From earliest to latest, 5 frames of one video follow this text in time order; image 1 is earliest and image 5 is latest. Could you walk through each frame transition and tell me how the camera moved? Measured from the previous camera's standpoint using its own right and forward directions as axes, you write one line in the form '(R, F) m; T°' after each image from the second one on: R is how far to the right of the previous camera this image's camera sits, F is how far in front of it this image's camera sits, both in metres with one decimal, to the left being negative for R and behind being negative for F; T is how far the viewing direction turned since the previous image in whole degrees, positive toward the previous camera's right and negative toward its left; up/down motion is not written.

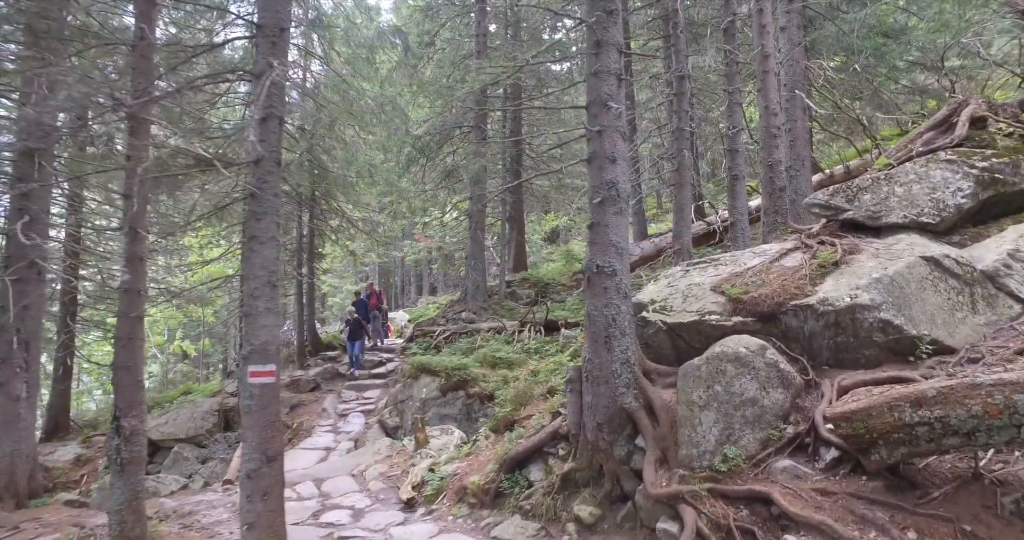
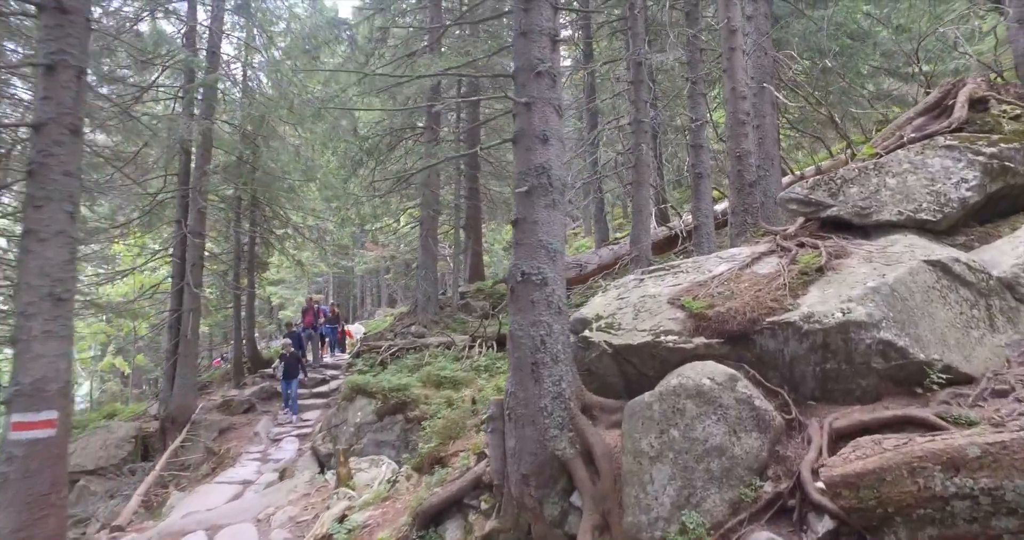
(+0.4, +1.1) m; +3°
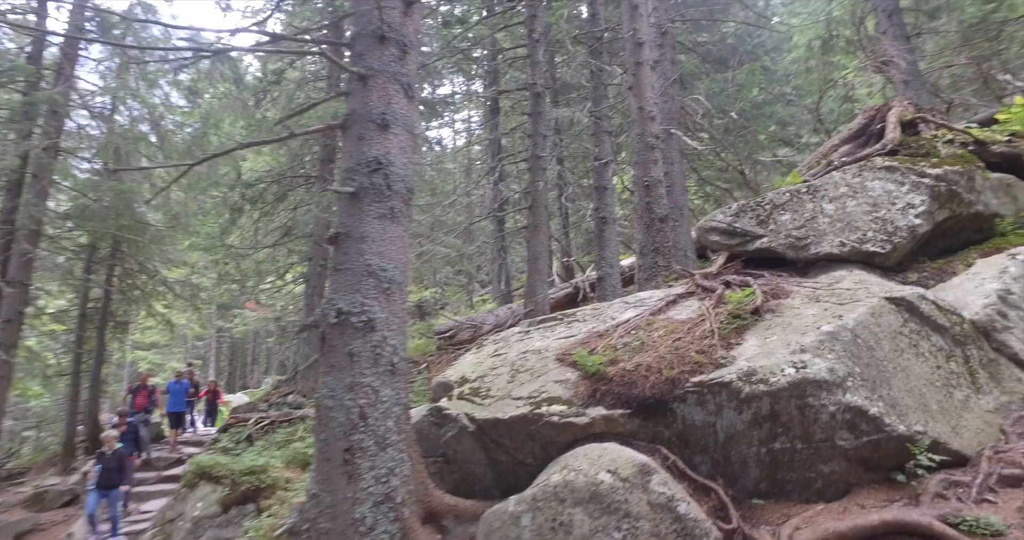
(+0.4, +1.3) m; +8°
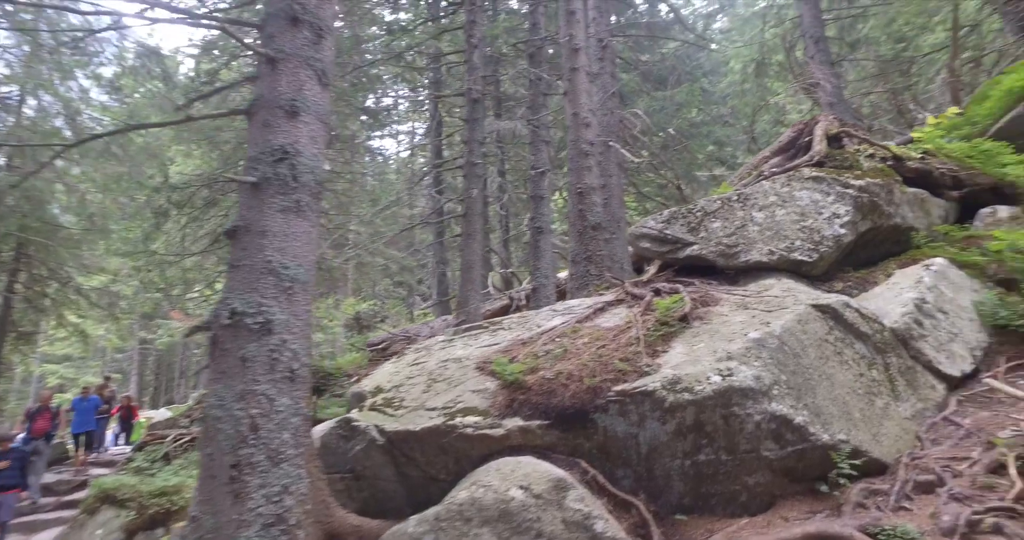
(+0.1, +0.2) m; +5°
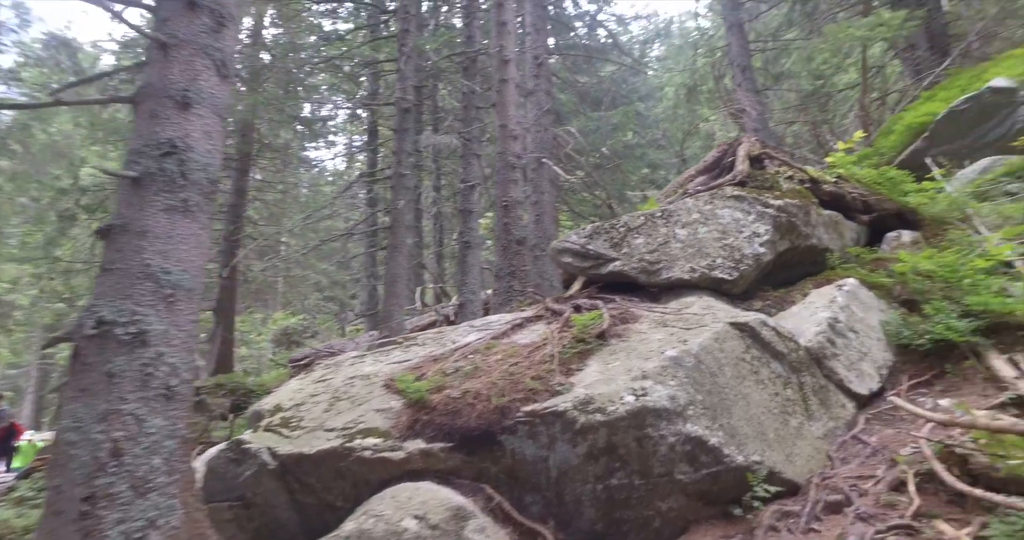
(+0.1, +0.1) m; +5°
